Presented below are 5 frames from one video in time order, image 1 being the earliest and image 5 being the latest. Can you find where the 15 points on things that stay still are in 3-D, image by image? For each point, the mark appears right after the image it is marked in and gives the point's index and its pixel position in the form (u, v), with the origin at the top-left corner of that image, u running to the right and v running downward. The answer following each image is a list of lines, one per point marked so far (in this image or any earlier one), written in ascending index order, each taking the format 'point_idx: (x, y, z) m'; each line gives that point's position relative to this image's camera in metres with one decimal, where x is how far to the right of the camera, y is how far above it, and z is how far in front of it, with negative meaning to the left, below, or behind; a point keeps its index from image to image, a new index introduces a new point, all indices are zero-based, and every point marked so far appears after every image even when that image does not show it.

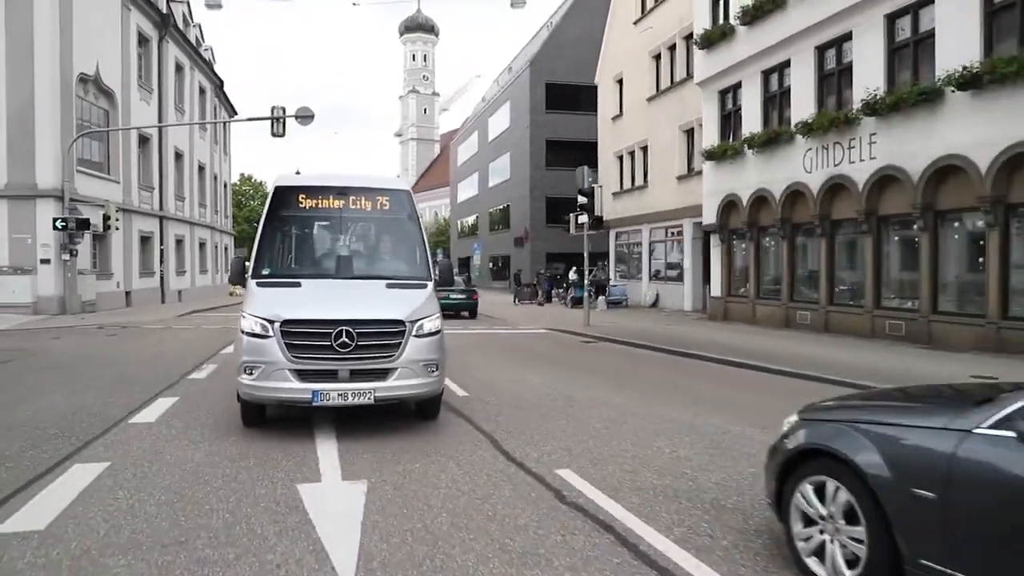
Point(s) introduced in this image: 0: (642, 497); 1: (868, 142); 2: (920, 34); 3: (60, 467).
0: (+0.9, -1.4, +5.5) m
1: (+7.3, +3.0, +16.5) m
2: (+7.8, +4.9, +15.4) m
3: (-3.5, -1.4, +6.2) m
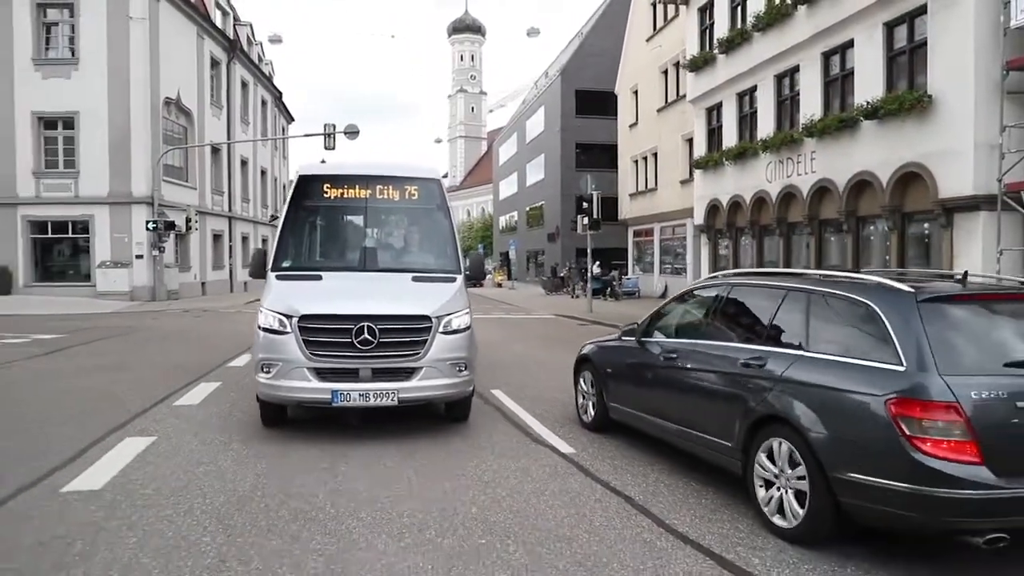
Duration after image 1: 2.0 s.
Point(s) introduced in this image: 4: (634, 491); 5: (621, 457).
0: (+0.3, -1.3, +9.3) m
1: (+7.4, +3.2, +19.8) m
2: (+7.8, +5.1, +18.7) m
3: (-4.1, -1.3, +10.3) m
4: (+0.8, -1.4, +5.4) m
5: (+0.8, -1.3, +6.4) m
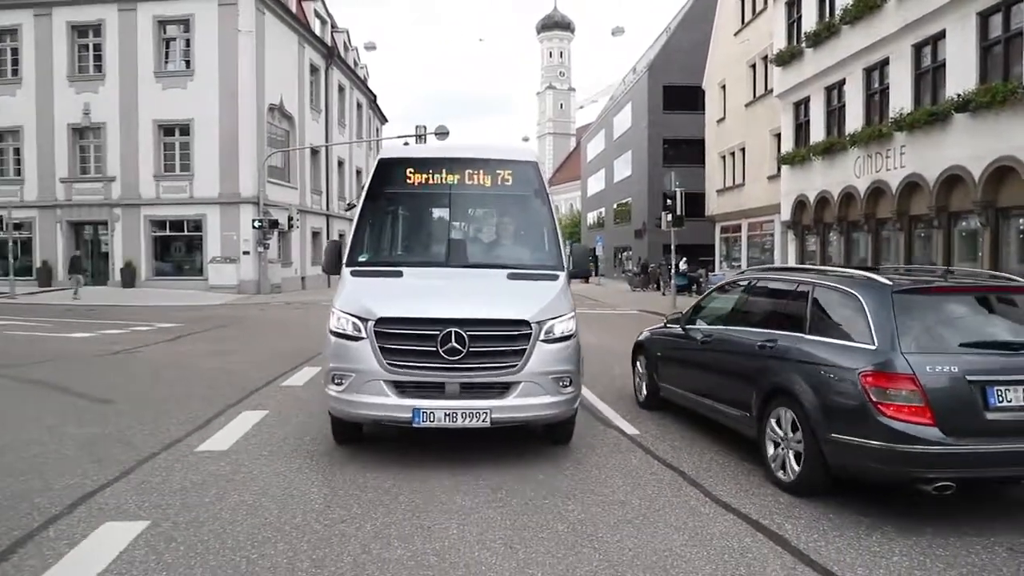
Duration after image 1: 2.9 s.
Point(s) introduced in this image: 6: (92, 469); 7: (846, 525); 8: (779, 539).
0: (+1.2, -1.2, +9.9) m
1: (+9.4, +3.3, +19.6) m
2: (+9.7, +5.2, +18.4) m
3: (-3.1, -1.2, +11.4) m
4: (+1.3, -1.3, +6.0) m
5: (+1.4, -1.3, +6.9) m
6: (-2.9, -1.2, +5.5) m
7: (+1.9, -1.4, +4.6) m
8: (+1.5, -1.4, +4.4) m
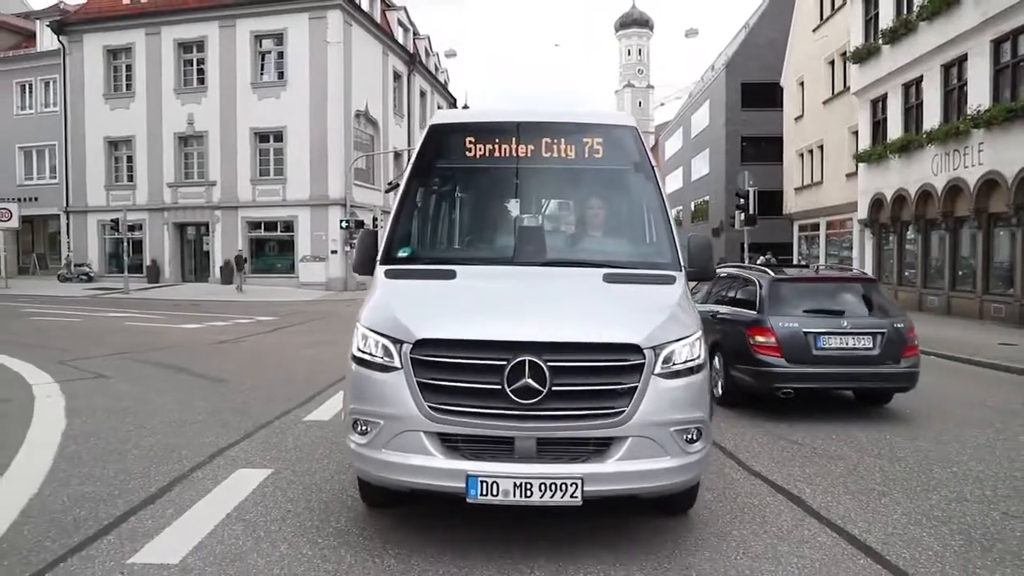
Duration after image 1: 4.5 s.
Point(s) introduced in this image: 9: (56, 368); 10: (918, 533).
0: (+2.1, -1.2, +10.6) m
1: (+11.2, +3.3, +19.4) m
2: (+11.4, +5.2, +18.2) m
3: (-2.0, -1.1, +12.5) m
4: (+1.8, -1.3, +6.7) m
5: (+2.0, -1.2, +7.6) m
6: (-2.4, -1.2, +6.7) m
7: (+2.3, -1.3, +5.3) m
8: (+1.8, -1.3, +5.1) m
9: (-6.0, -1.1, +10.6) m
10: (+2.2, -1.3, +4.3) m
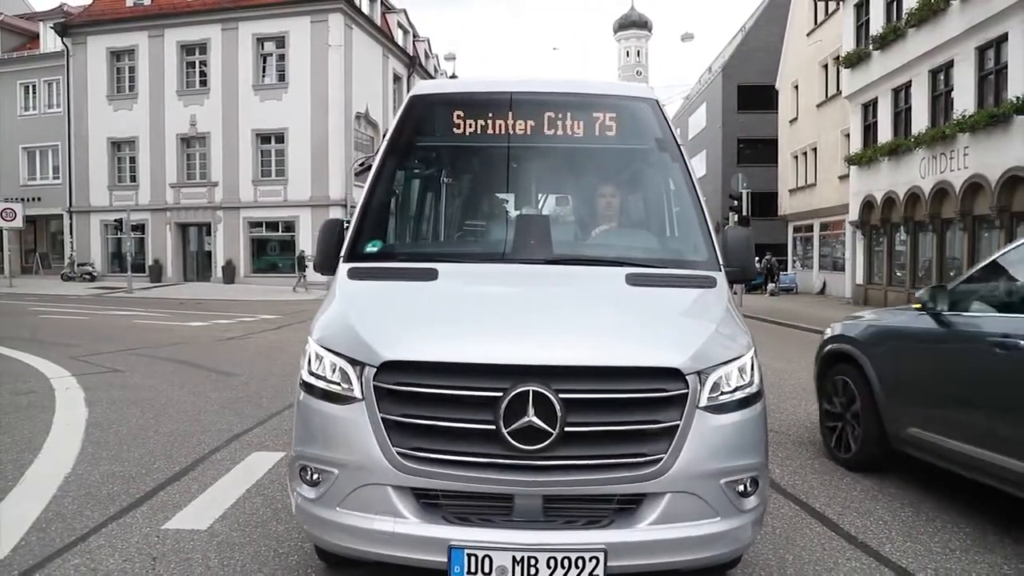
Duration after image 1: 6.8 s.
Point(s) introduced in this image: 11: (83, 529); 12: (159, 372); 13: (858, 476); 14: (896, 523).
0: (+2.0, -1.2, +11.0) m
1: (+11.2, +3.3, +19.9) m
2: (+11.4, +5.2, +18.7) m
3: (-2.1, -1.1, +12.9) m
4: (+1.8, -1.3, +7.1) m
5: (+2.0, -1.2, +8.1) m
6: (-2.5, -1.2, +7.1) m
7: (+2.3, -1.3, +5.8) m
8: (+1.8, -1.3, +5.6) m
9: (-6.0, -1.0, +11.0) m
10: (+2.1, -1.3, +4.8) m
11: (-2.3, -1.3, +4.3) m
12: (-4.6, -1.1, +10.4) m
13: (+2.4, -1.3, +5.5) m
14: (+2.1, -1.3, +4.5) m
